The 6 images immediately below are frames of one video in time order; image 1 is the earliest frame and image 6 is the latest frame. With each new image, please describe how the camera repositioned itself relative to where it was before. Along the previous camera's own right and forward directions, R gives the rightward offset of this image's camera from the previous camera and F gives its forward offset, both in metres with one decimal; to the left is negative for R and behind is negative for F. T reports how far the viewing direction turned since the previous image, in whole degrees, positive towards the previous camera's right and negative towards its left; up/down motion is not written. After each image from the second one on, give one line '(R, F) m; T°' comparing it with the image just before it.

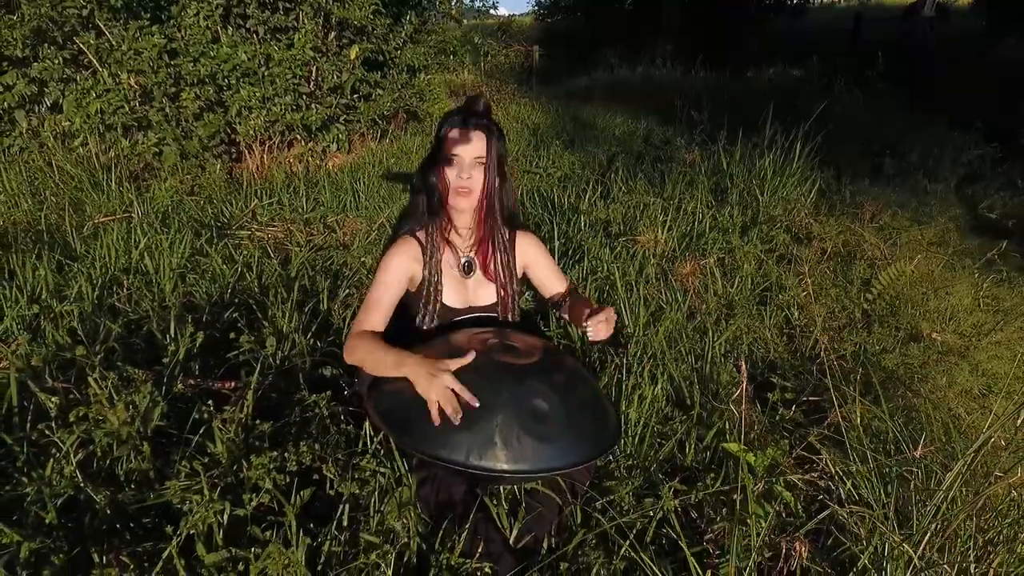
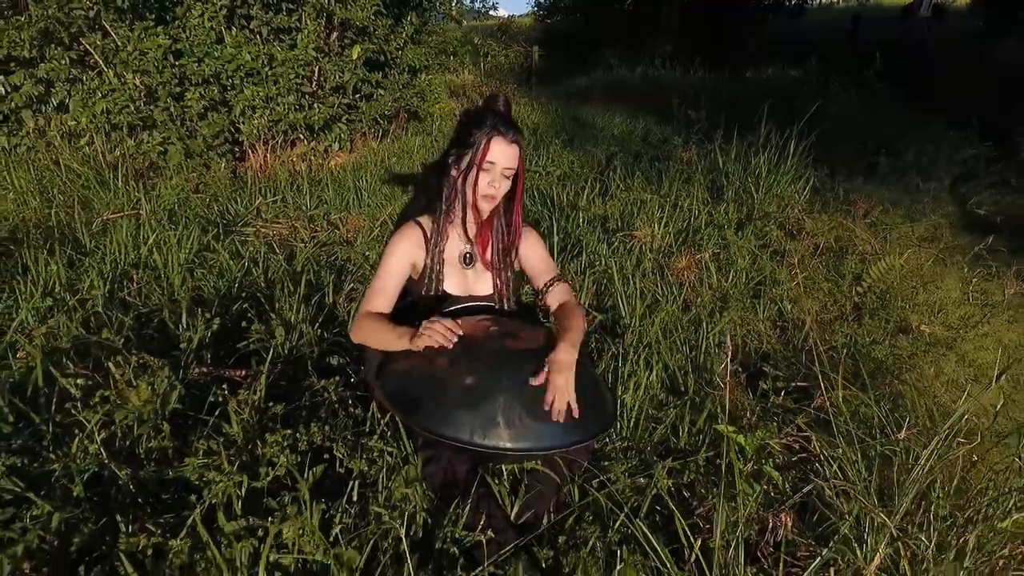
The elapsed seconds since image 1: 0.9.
(0.0, -0.1) m; 0°
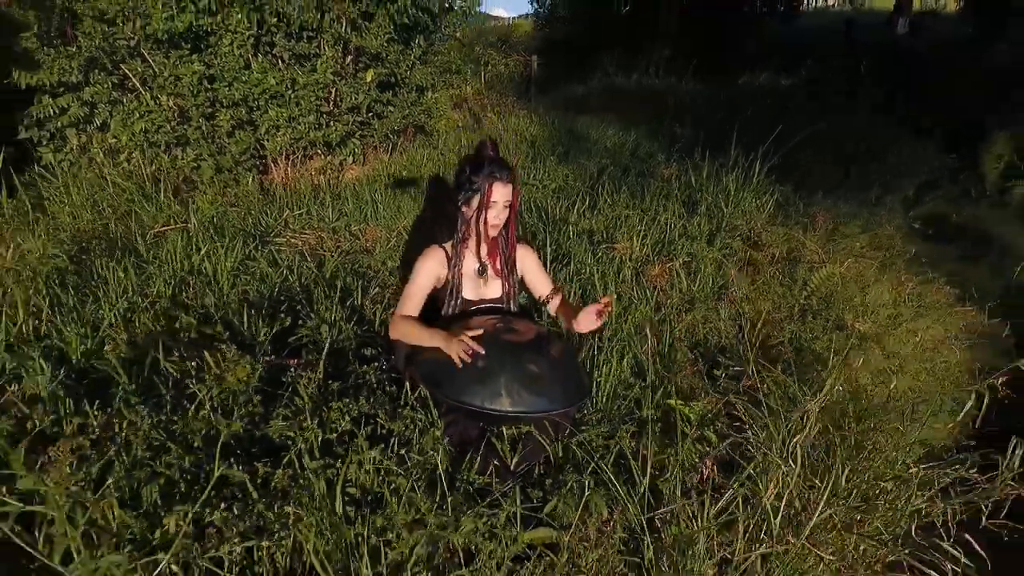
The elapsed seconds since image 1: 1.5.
(0.0, -0.6) m; 0°
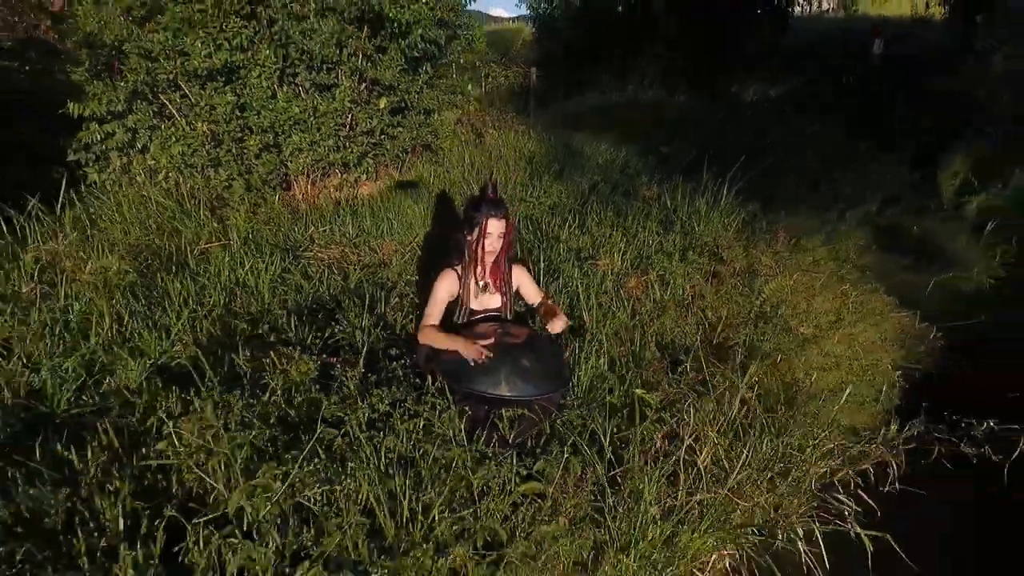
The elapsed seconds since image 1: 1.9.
(0.0, -0.7) m; 0°
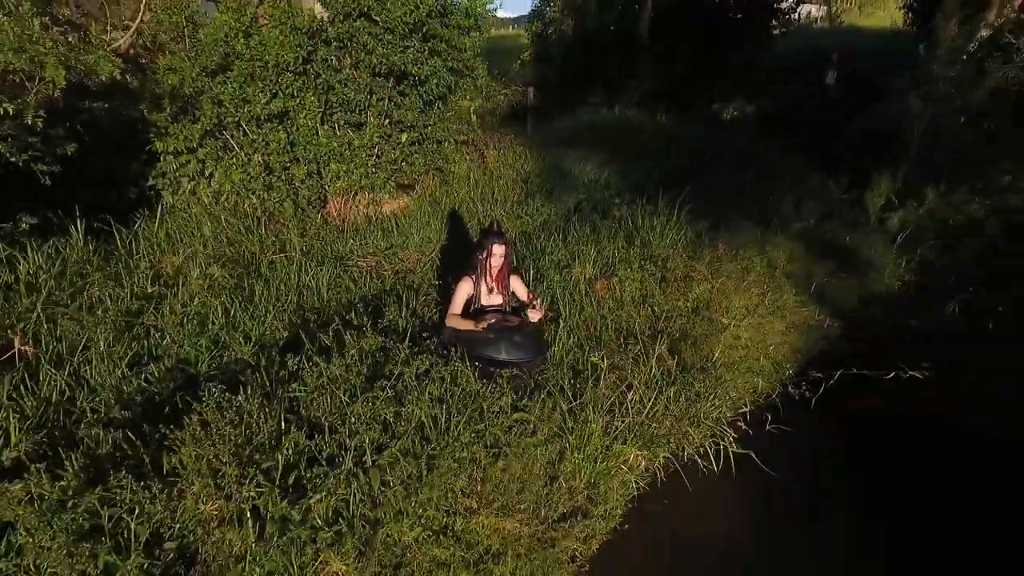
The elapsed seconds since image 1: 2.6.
(0.0, -1.5) m; 0°
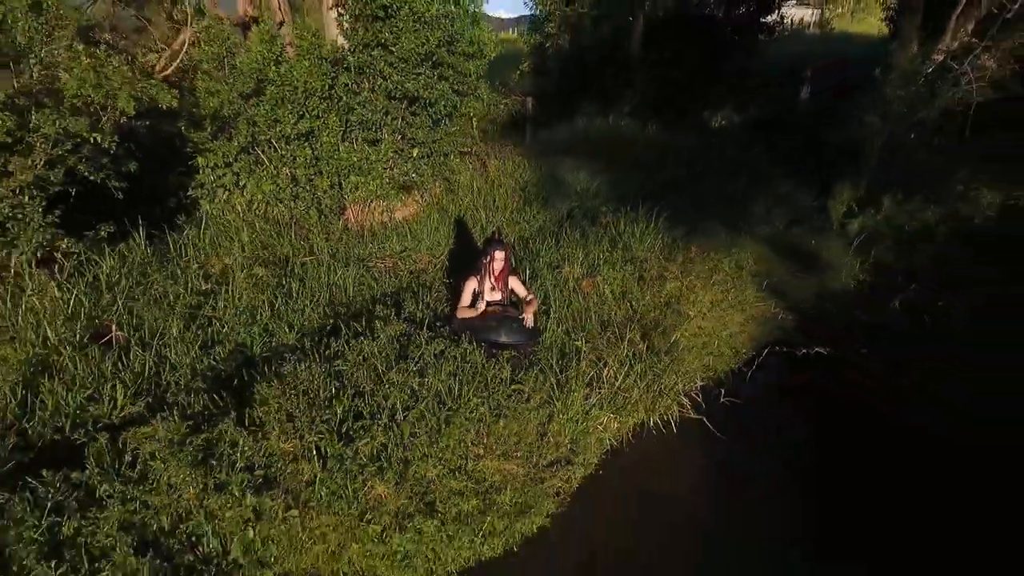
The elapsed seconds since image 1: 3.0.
(0.0, -1.0) m; 0°
